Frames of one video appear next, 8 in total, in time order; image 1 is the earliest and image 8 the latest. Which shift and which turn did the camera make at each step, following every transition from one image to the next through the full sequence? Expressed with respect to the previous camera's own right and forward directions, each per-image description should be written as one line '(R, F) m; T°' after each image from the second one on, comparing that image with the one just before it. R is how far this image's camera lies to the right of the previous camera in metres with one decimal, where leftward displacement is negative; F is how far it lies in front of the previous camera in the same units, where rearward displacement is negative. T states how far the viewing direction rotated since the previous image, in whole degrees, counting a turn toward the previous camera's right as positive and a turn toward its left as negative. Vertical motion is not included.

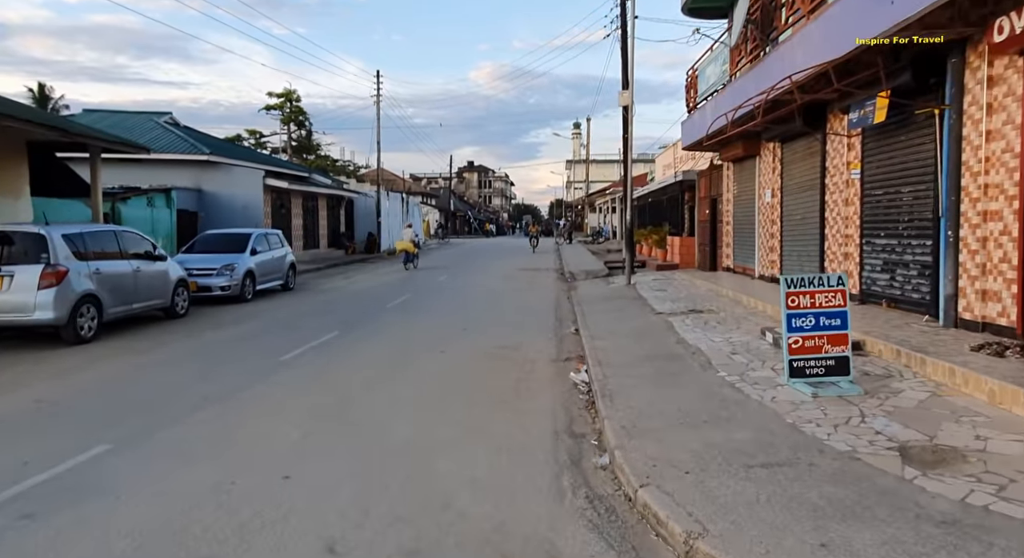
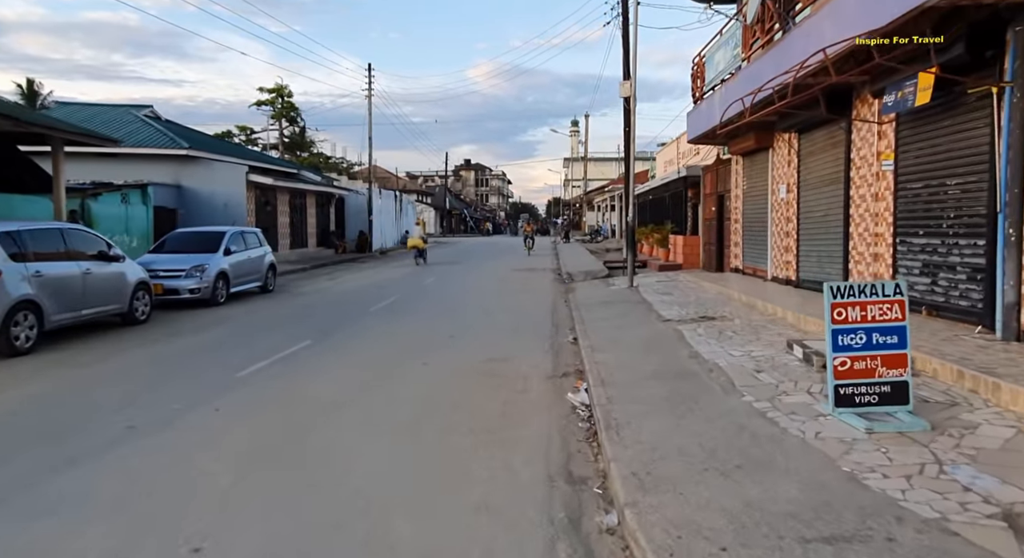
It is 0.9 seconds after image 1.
(+0.1, +1.1) m; 0°
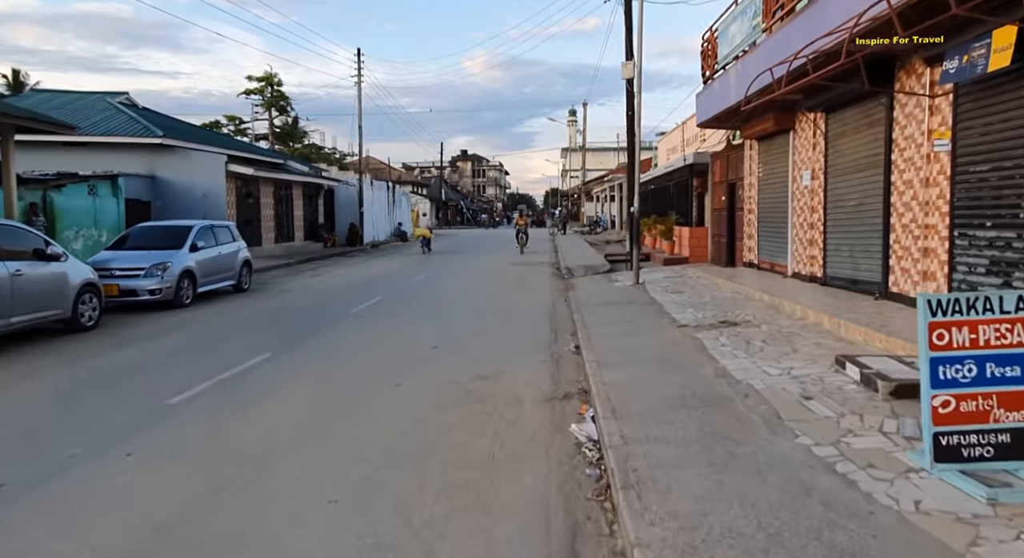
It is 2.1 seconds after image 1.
(+0.1, +1.3) m; 0°
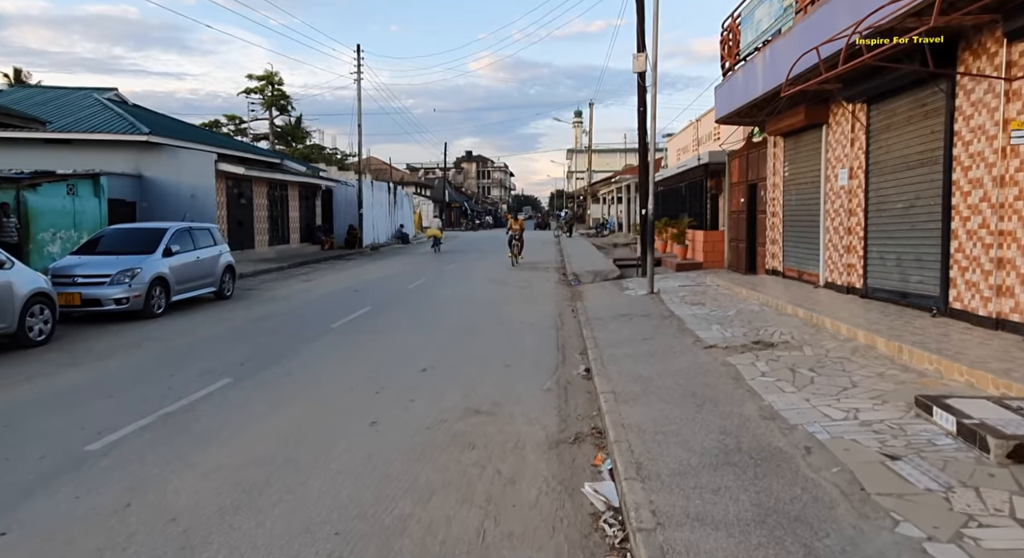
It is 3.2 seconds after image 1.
(0.0, +1.2) m; 0°
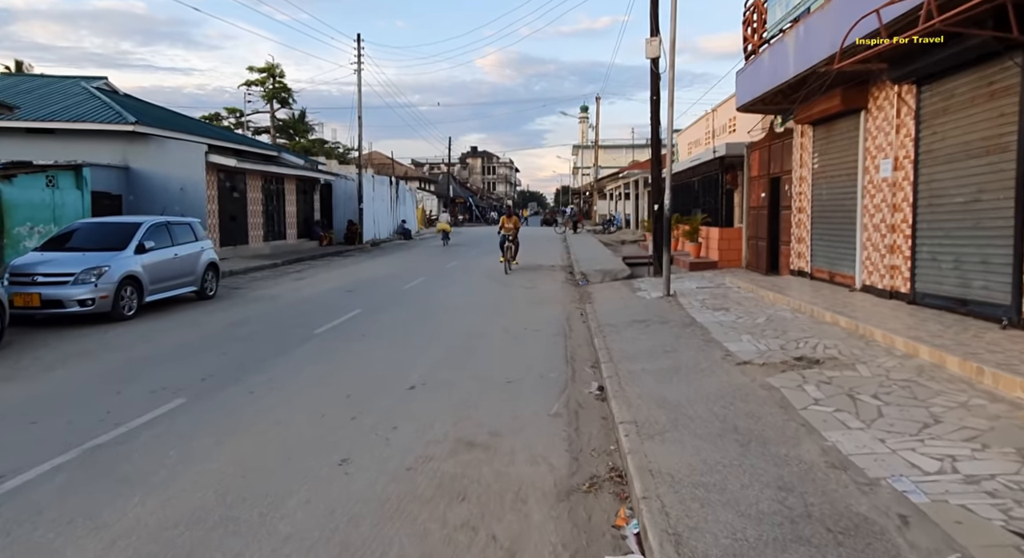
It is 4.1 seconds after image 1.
(0.0, +1.1) m; 0°
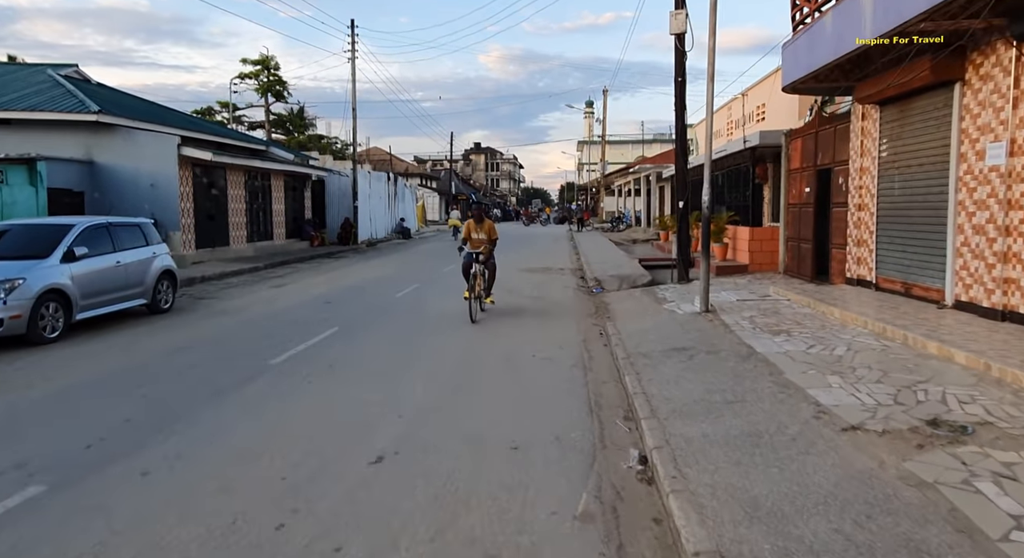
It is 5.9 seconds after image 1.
(0.0, +2.1) m; 0°
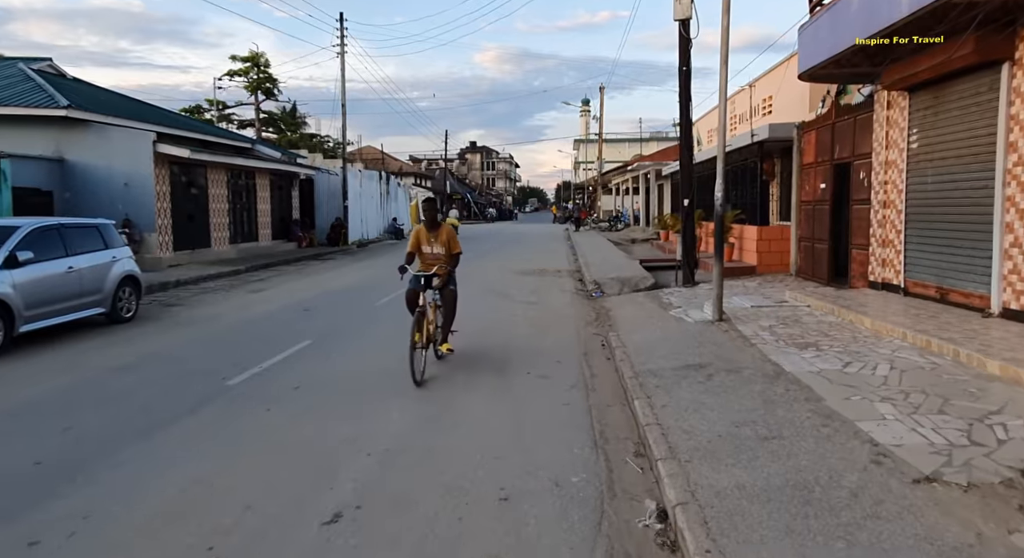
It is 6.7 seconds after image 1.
(+0.1, +1.0) m; 0°
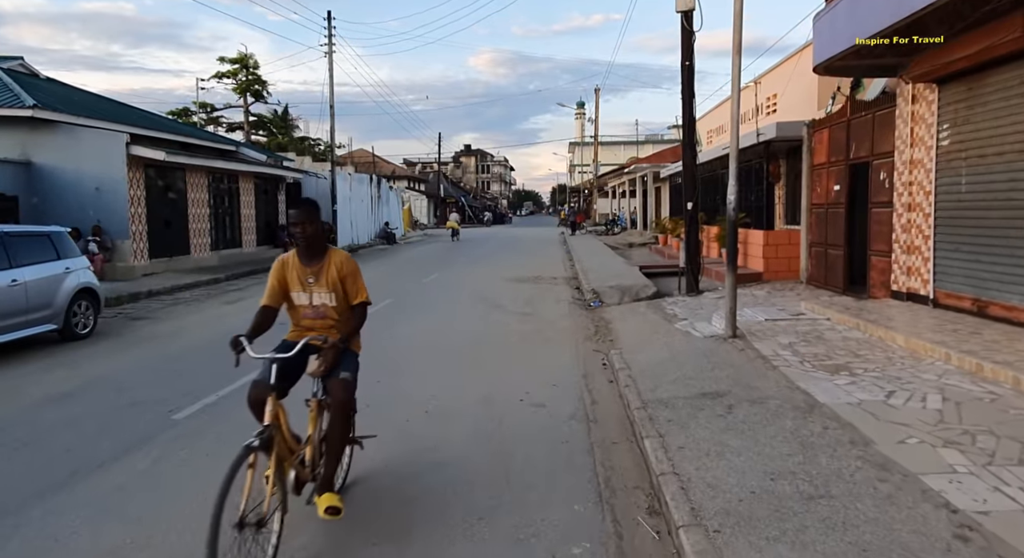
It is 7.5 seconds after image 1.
(+0.1, +0.9) m; 0°
